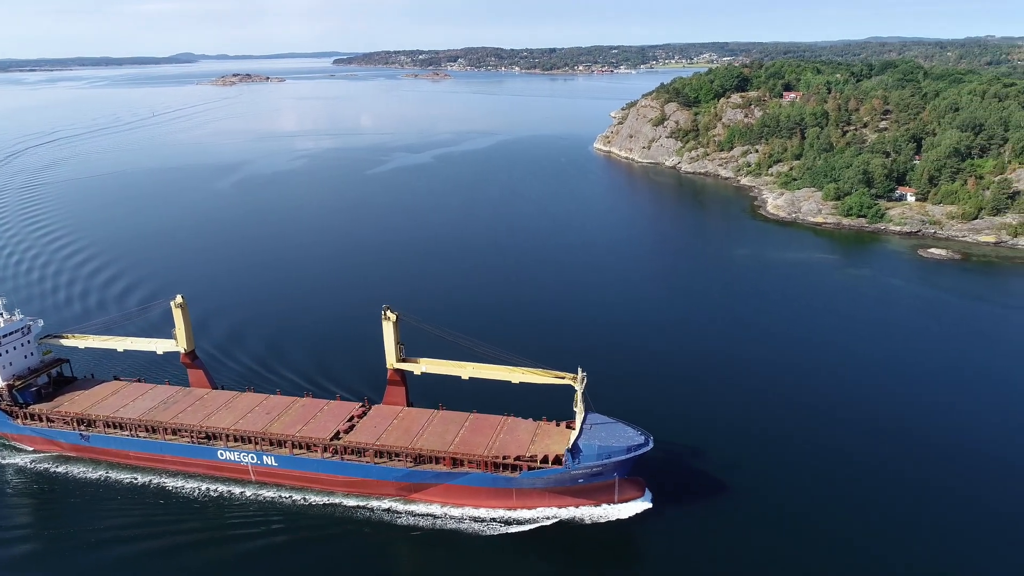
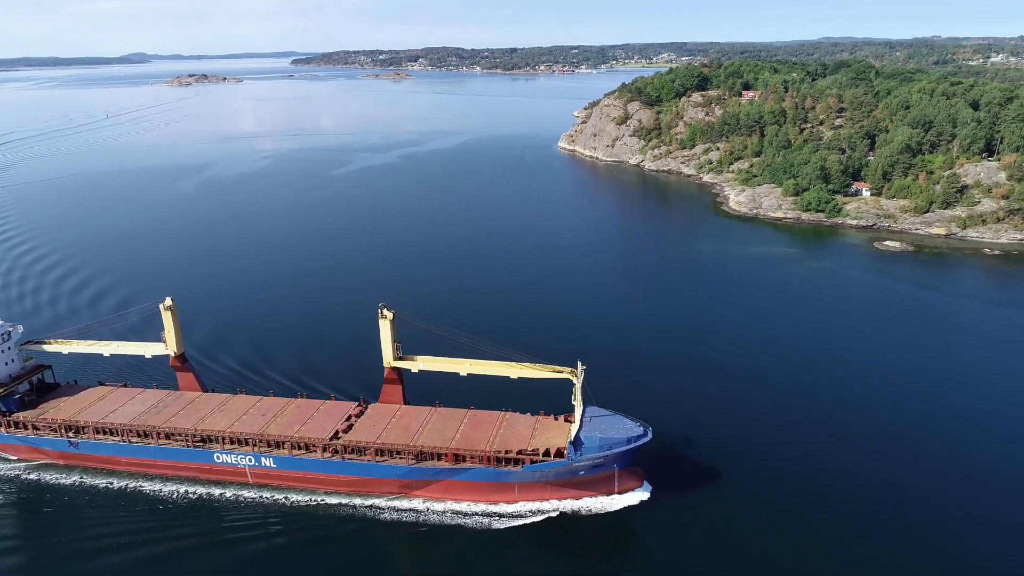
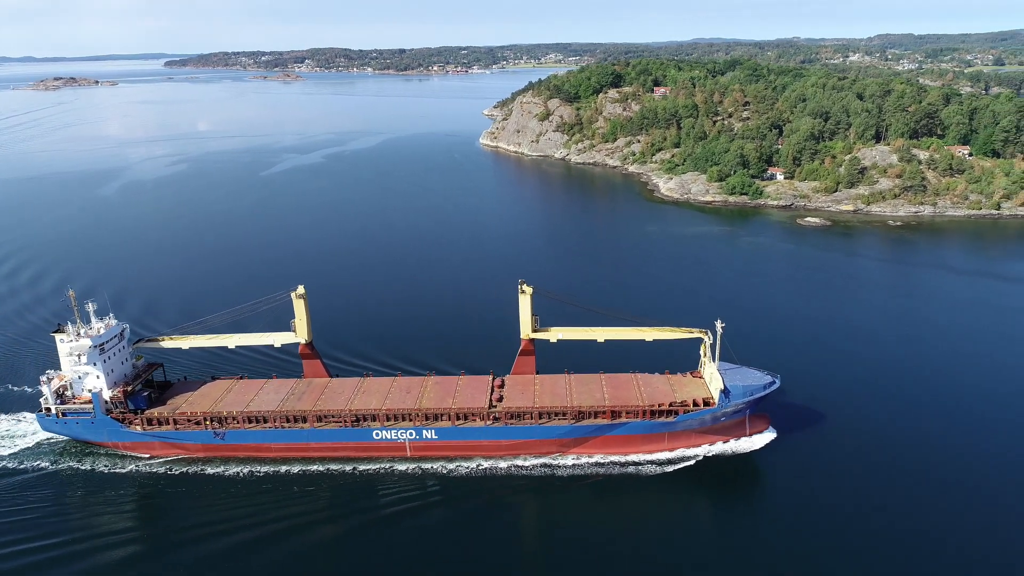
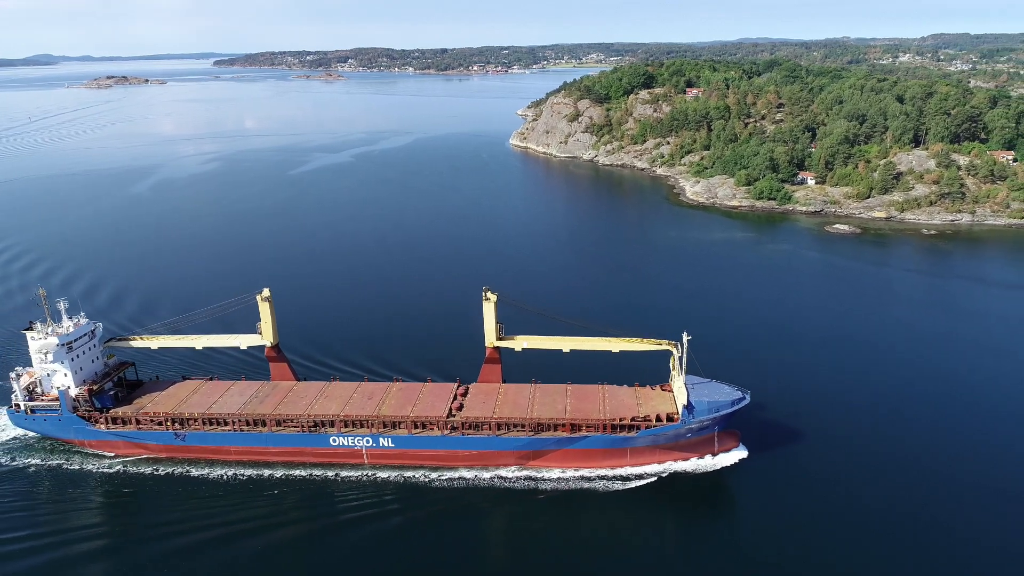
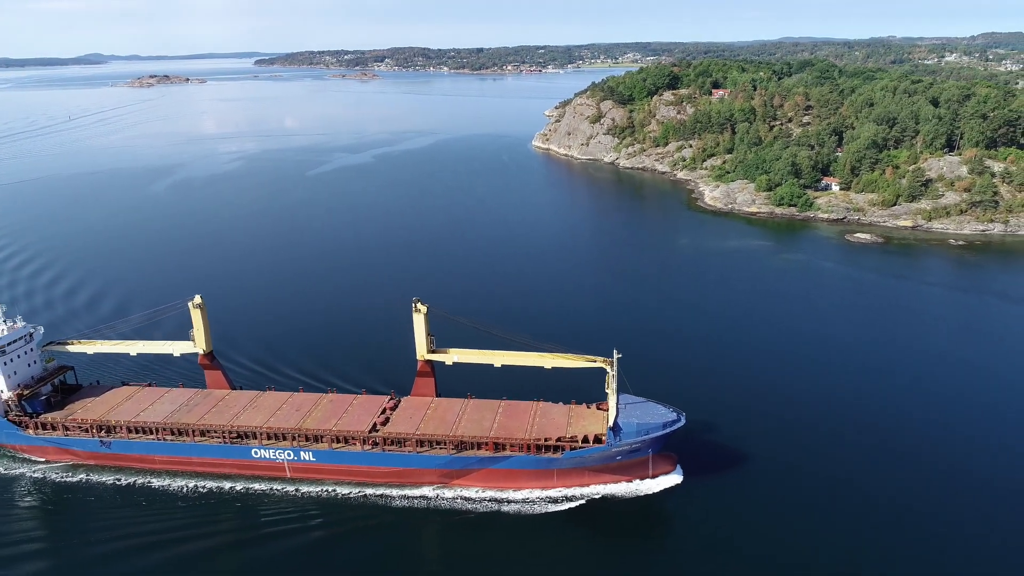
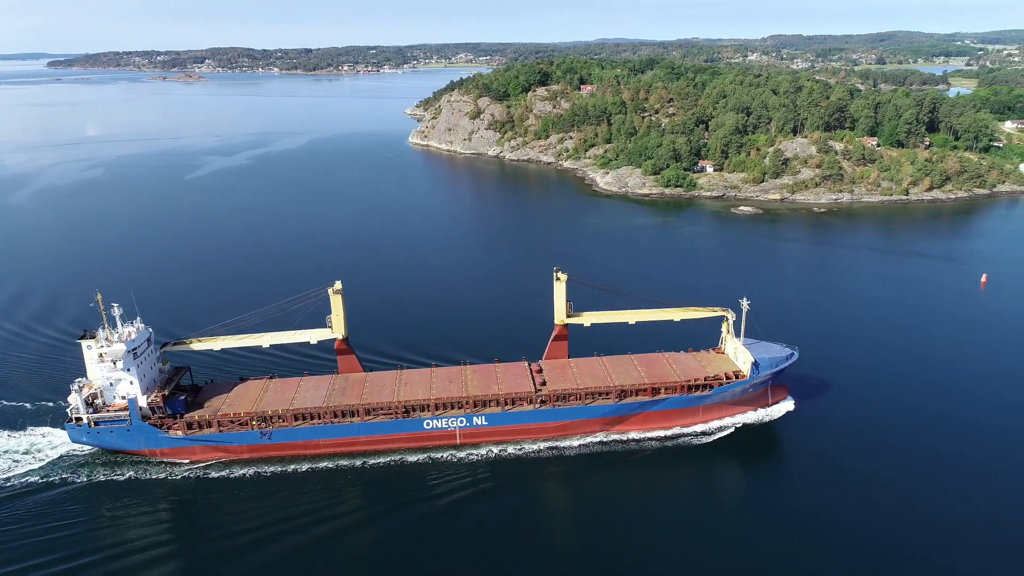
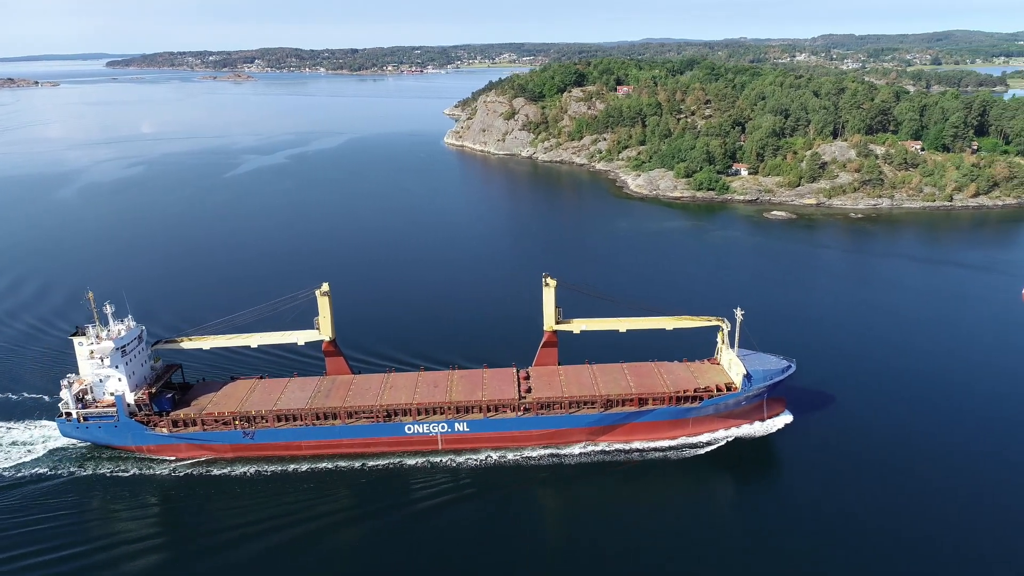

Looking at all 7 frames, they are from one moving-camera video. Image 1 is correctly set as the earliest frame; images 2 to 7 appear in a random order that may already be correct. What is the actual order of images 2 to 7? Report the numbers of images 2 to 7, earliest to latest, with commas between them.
2, 5, 4, 3, 7, 6
